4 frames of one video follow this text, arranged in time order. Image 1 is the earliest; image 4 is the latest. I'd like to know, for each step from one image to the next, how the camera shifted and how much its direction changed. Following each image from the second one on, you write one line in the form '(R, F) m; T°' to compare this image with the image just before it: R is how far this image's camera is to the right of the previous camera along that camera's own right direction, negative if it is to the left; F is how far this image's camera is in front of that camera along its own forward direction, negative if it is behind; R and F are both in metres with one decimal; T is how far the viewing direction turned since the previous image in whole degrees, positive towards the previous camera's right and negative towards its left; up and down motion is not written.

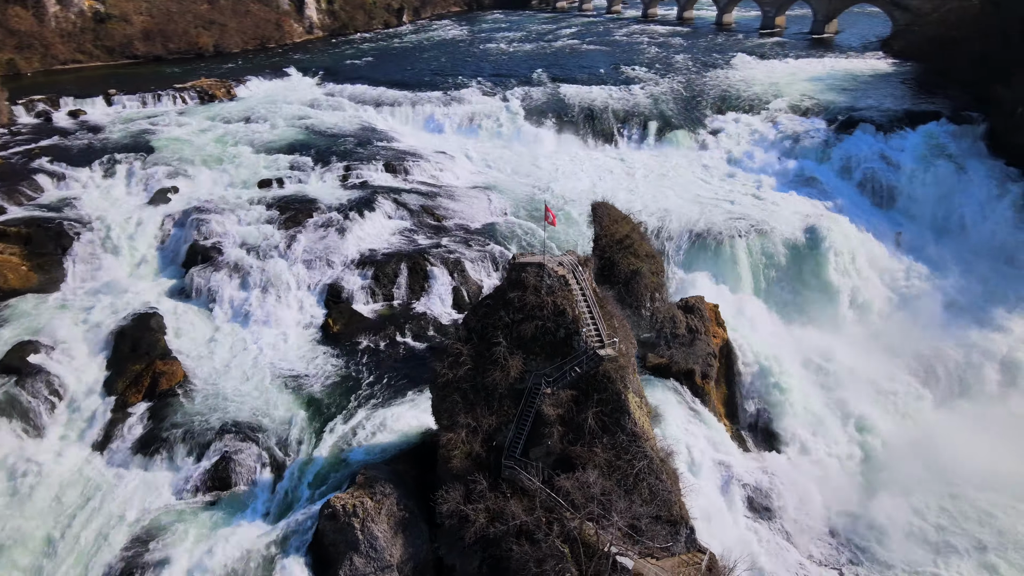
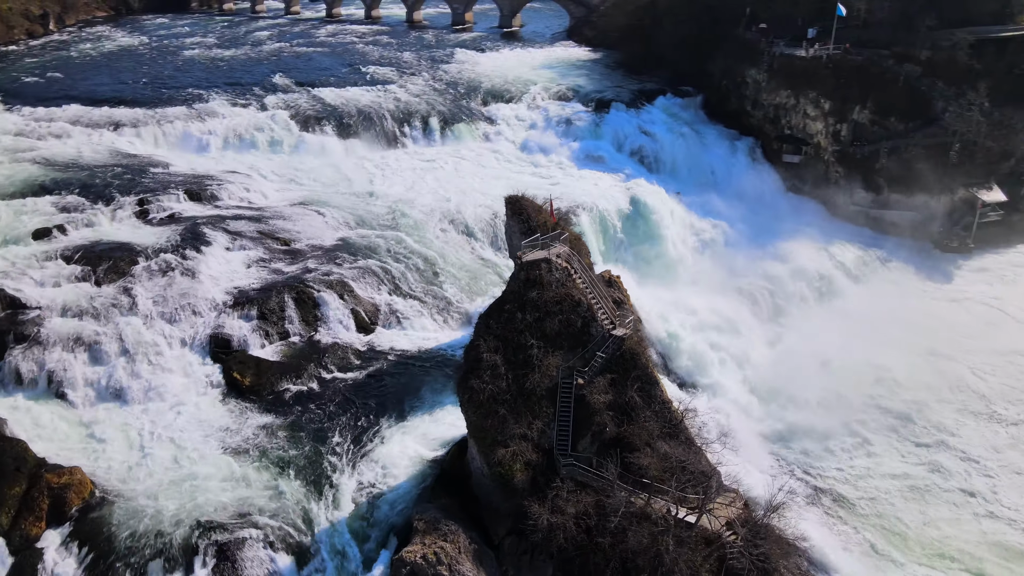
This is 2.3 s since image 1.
(-5.9, +1.6) m; +25°
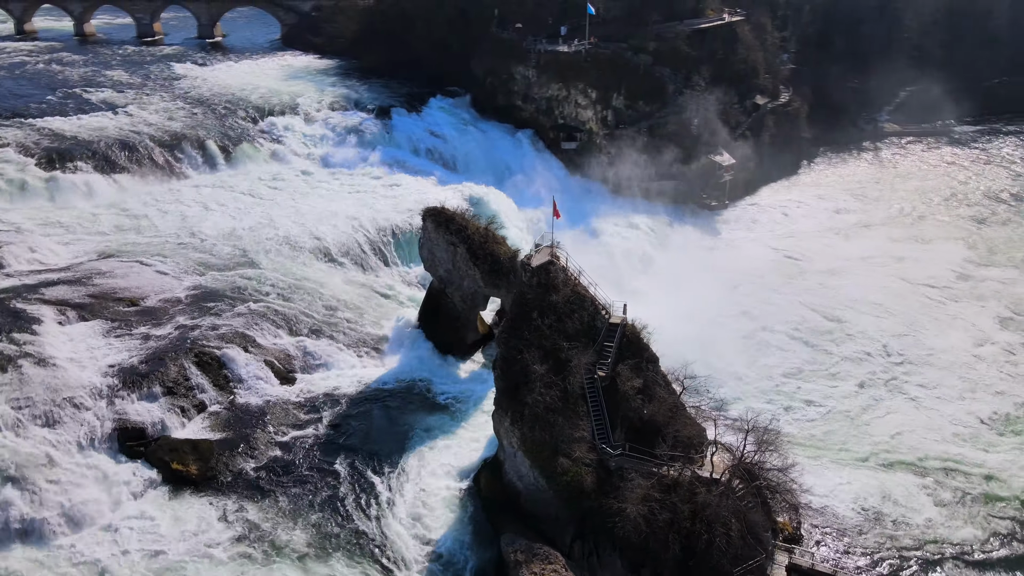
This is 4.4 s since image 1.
(-5.6, +1.5) m; +24°
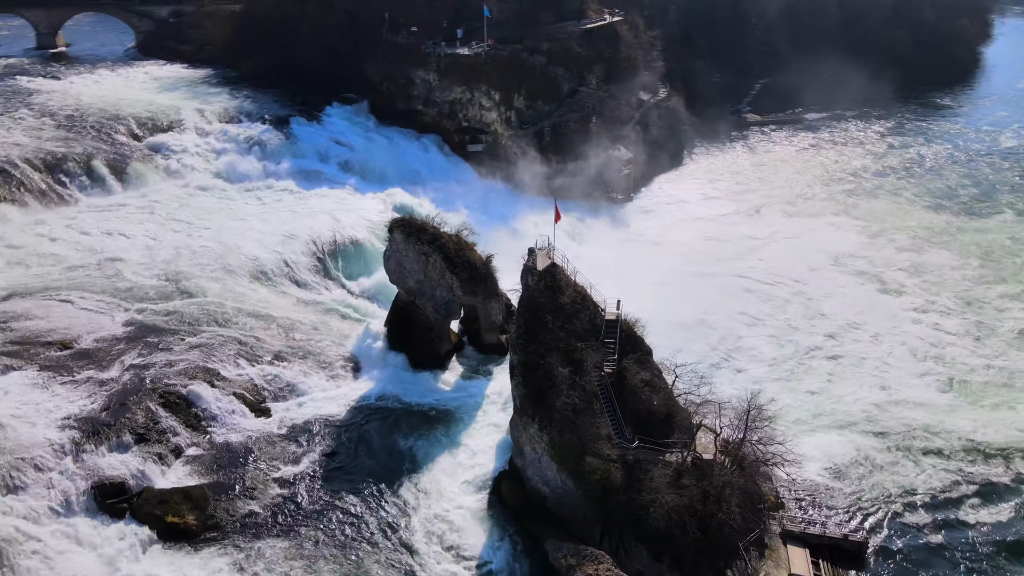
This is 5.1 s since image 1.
(-2.6, +0.3) m; +10°
